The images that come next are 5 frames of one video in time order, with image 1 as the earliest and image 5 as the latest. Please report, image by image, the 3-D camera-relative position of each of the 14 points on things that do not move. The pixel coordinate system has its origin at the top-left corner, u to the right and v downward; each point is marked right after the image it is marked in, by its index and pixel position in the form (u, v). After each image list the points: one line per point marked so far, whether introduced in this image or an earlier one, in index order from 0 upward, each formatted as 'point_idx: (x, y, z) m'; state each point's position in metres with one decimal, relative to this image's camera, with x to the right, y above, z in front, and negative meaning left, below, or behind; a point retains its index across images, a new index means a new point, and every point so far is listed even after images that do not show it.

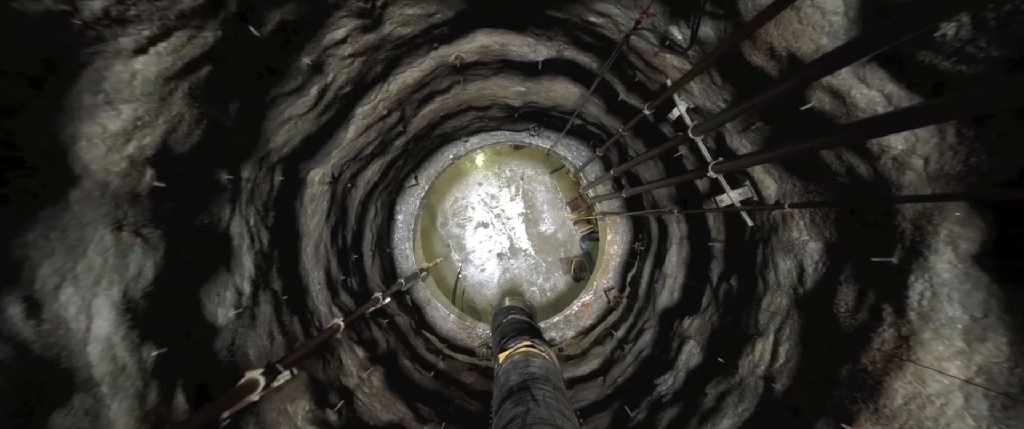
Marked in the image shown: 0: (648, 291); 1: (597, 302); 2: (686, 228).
0: (+2.6, -1.5, +5.1) m
1: (+2.3, -2.4, +7.3) m
2: (+2.8, -0.2, +4.3) m
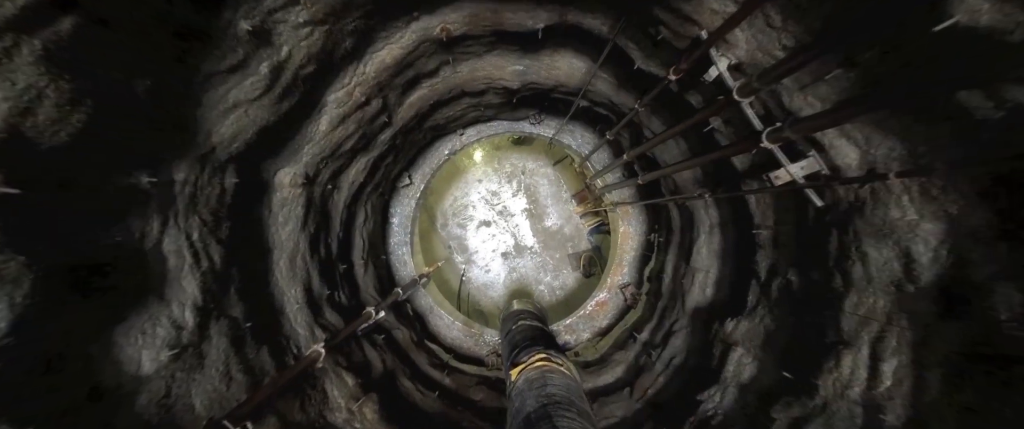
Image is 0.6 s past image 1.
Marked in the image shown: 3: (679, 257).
0: (+2.7, -1.3, +4.6) m
1: (+2.5, -2.2, +6.8) m
2: (+2.9, 0.0, +3.8) m
3: (+2.8, -0.7, +4.5) m
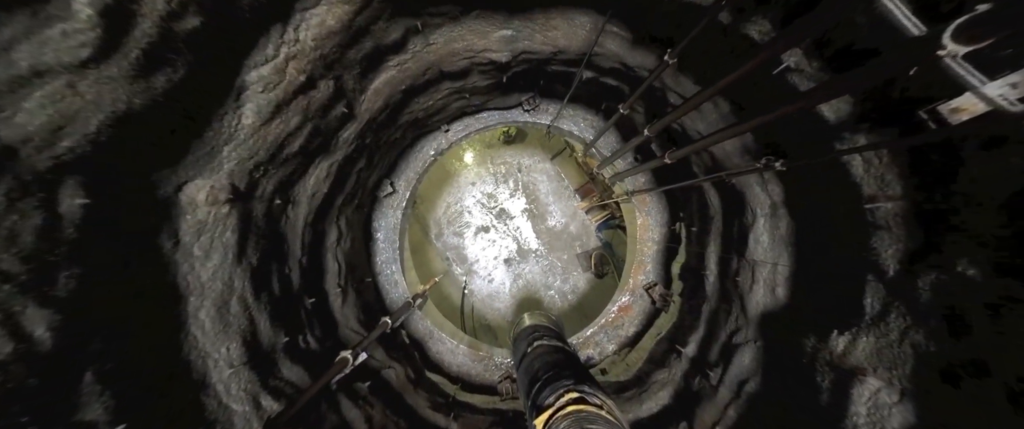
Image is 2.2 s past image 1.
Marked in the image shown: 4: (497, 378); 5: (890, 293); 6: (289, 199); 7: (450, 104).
0: (+2.9, -1.0, +3.7) m
1: (+2.7, -2.0, +5.8) m
2: (+2.9, +0.3, +2.9) m
3: (+2.9, -0.5, +3.6) m
4: (-0.3, -3.5, +5.8) m
5: (+2.9, -0.6, +2.0) m
6: (-3.0, +0.2, +3.6) m
7: (-1.2, +2.2, +5.3) m
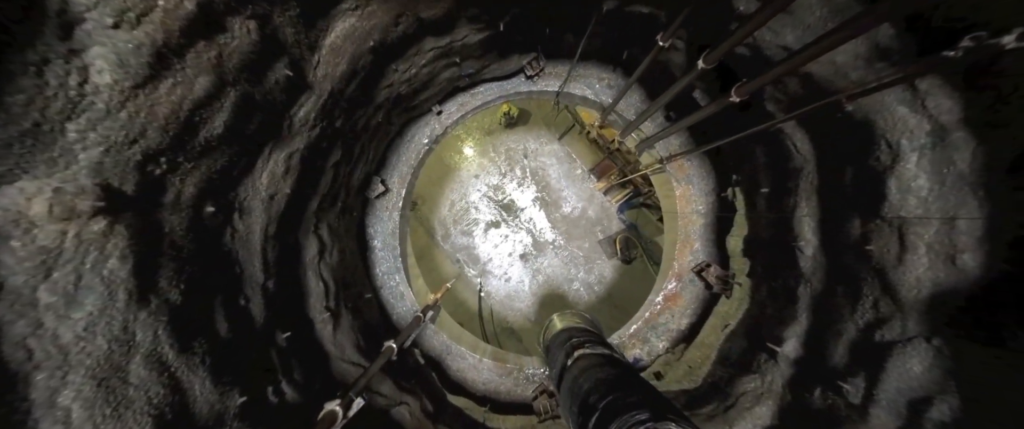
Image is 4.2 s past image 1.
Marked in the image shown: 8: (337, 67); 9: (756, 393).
0: (+3.2, -0.5, +2.6) m
1: (+3.2, -1.4, +4.8) m
2: (+3.1, +0.8, +1.8) m
3: (+3.2, +0.1, +2.6) m
4: (+0.3, -3.3, +4.8) m
5: (+3.1, -0.1, +1.0) m
6: (-2.8, +0.1, +2.7) m
7: (-1.2, +2.3, +4.3) m
8: (-2.0, +1.6, +2.9) m
9: (+3.1, -2.2, +3.3) m
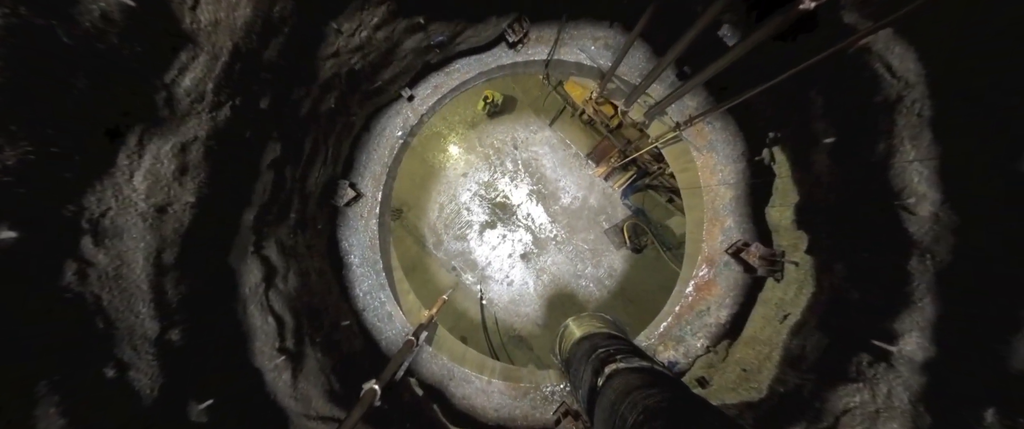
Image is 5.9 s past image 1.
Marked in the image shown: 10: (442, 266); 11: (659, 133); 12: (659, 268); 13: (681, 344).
0: (+3.2, -0.1, +1.8) m
1: (+3.3, -0.9, +3.9) m
2: (+3.0, +1.2, +0.9) m
3: (+3.2, +0.5, +1.7) m
4: (+0.6, -3.1, +3.9) m
5: (+3.1, +0.3, +0.1) m
6: (-2.8, -0.1, +1.7) m
7: (-1.5, +2.3, +3.4) m
8: (-2.1, +1.6, +2.0) m
9: (+3.3, -1.8, +2.4) m
10: (-1.2, -0.9, +4.2) m
11: (+2.4, +1.4, +4.0) m
12: (+2.7, -0.8, +4.3) m
13: (+2.7, -2.0, +4.0) m
